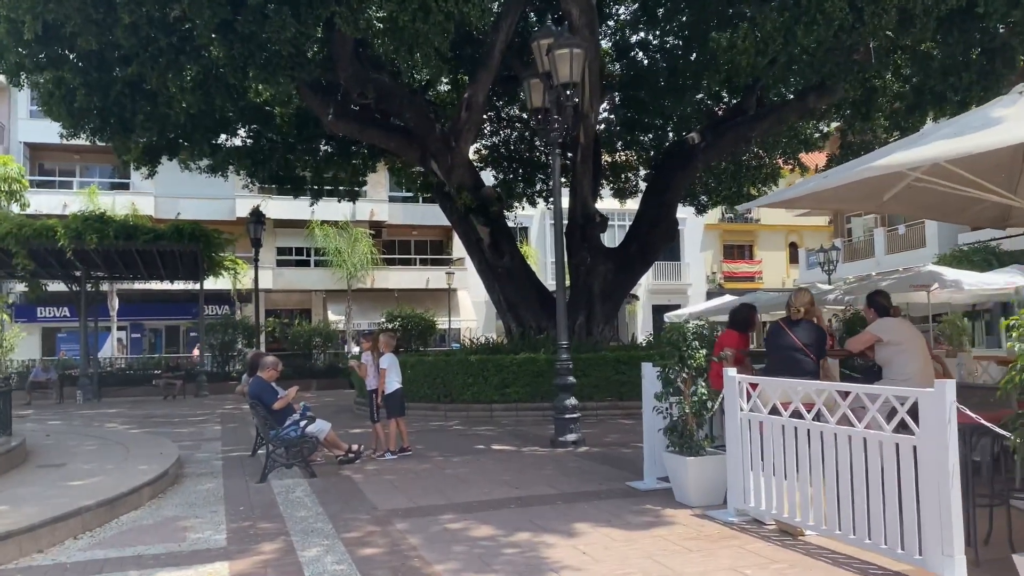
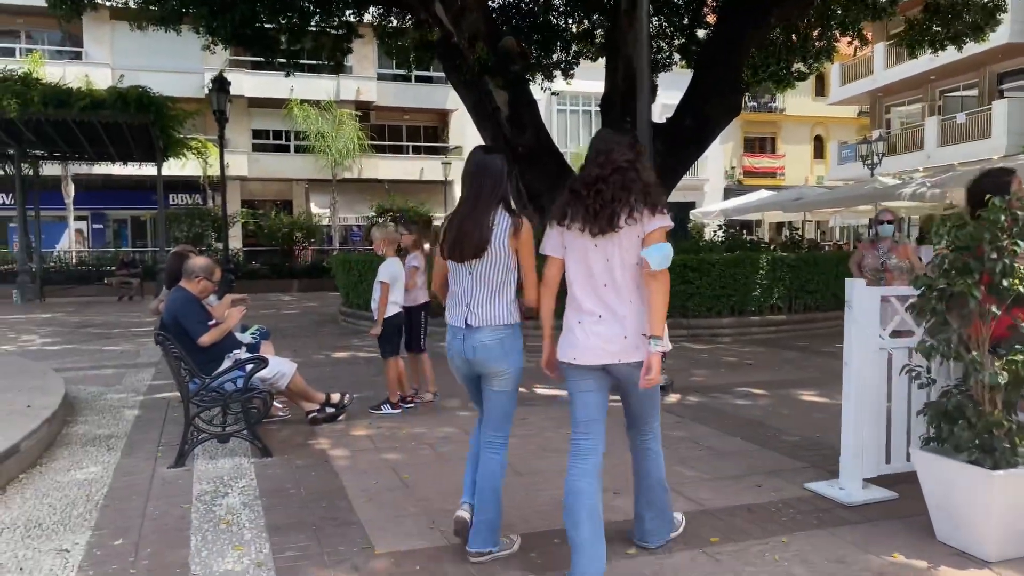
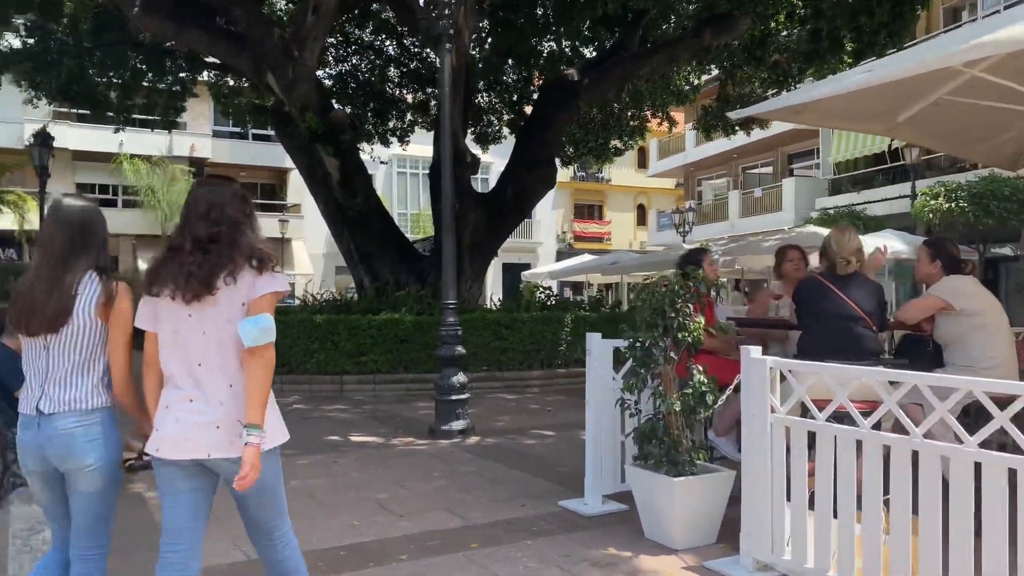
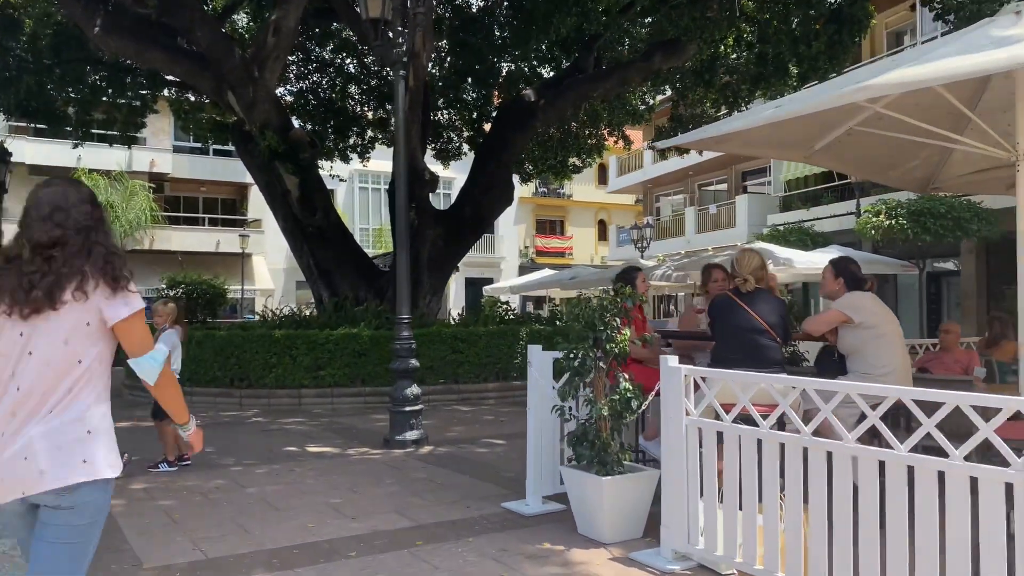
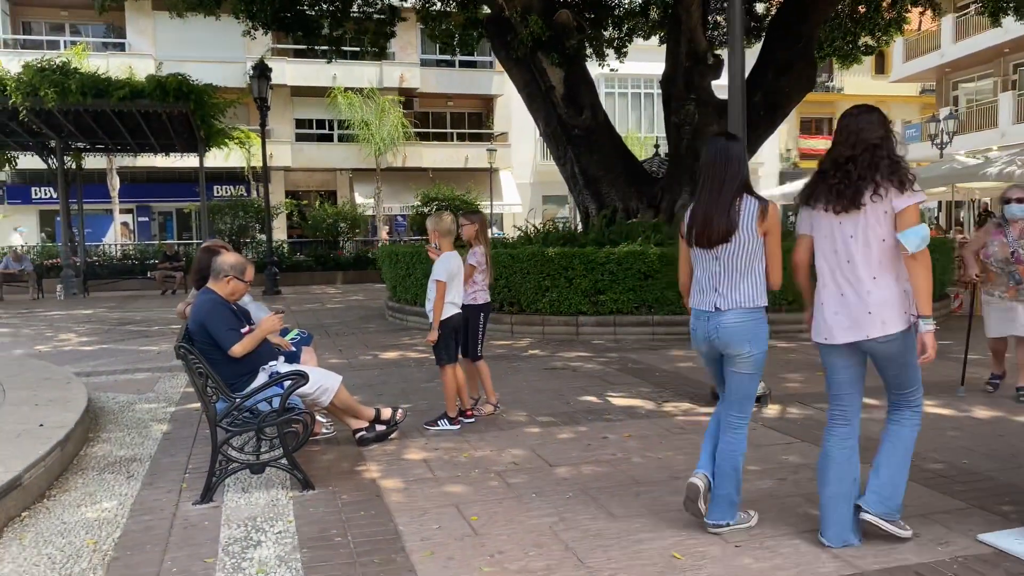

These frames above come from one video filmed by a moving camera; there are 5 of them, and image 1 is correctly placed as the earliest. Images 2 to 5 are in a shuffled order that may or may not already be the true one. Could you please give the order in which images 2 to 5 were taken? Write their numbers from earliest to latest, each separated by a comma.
4, 3, 2, 5
